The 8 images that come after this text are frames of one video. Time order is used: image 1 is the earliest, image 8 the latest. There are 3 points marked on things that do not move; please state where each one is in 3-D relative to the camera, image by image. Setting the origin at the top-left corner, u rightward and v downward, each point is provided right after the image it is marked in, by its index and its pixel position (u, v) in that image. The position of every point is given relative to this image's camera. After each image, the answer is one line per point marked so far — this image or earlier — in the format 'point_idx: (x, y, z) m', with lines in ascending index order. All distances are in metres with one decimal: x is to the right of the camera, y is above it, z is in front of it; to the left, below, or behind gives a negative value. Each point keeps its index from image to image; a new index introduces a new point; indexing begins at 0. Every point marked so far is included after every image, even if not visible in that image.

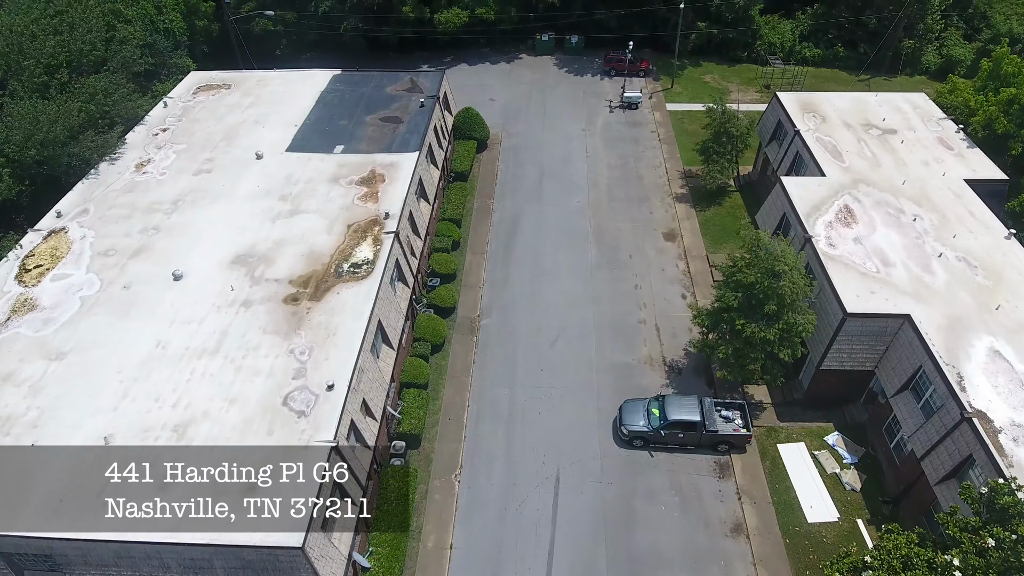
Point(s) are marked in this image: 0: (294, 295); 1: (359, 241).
0: (-8.4, -0.3, +17.8) m
1: (-6.5, +2.0, +19.7) m
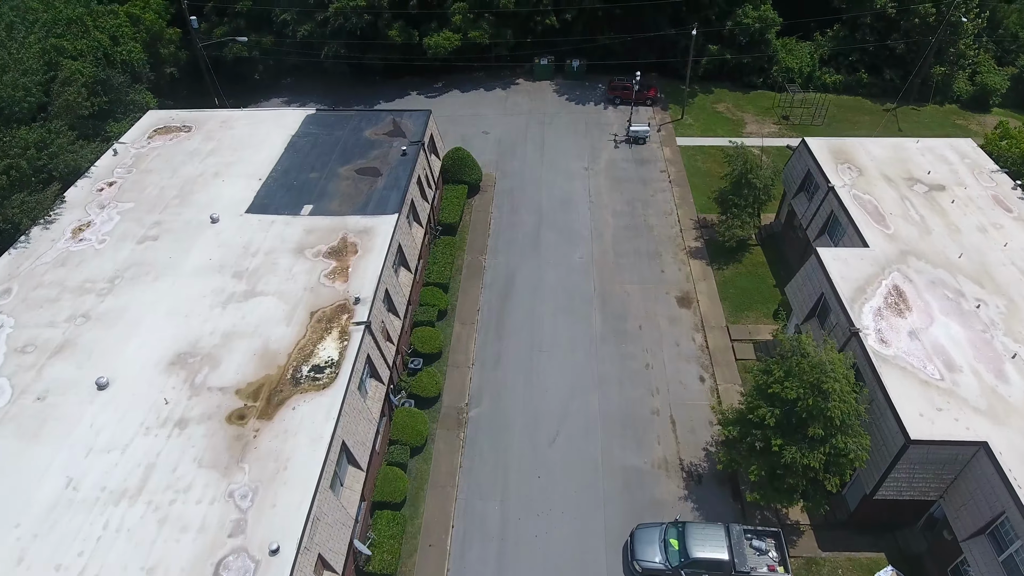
0: (-8.7, -3.9, +14.8) m
1: (-6.8, -1.6, +16.6) m
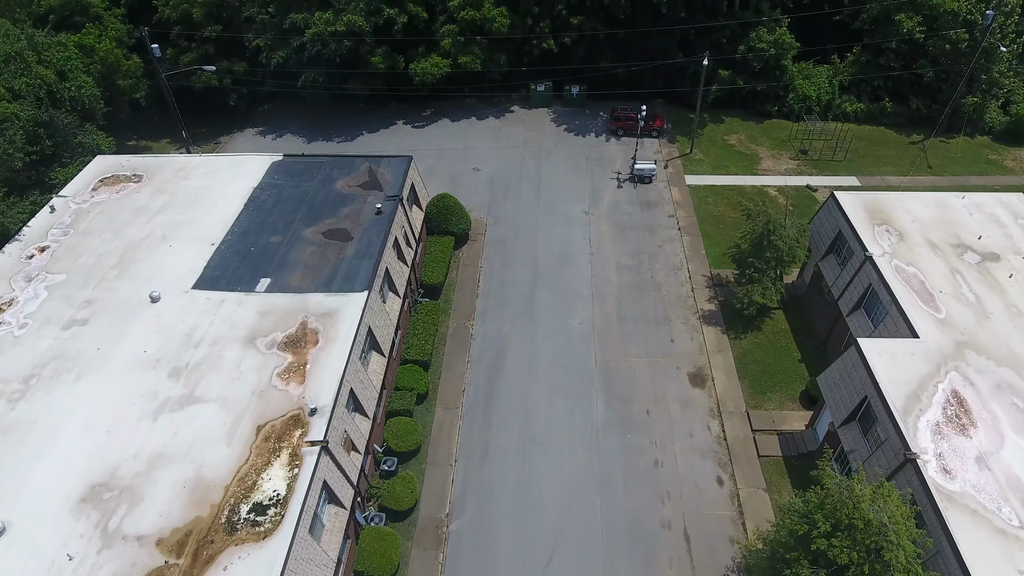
0: (-9.1, -7.3, +12.0) m
1: (-7.3, -5.1, +13.8) m
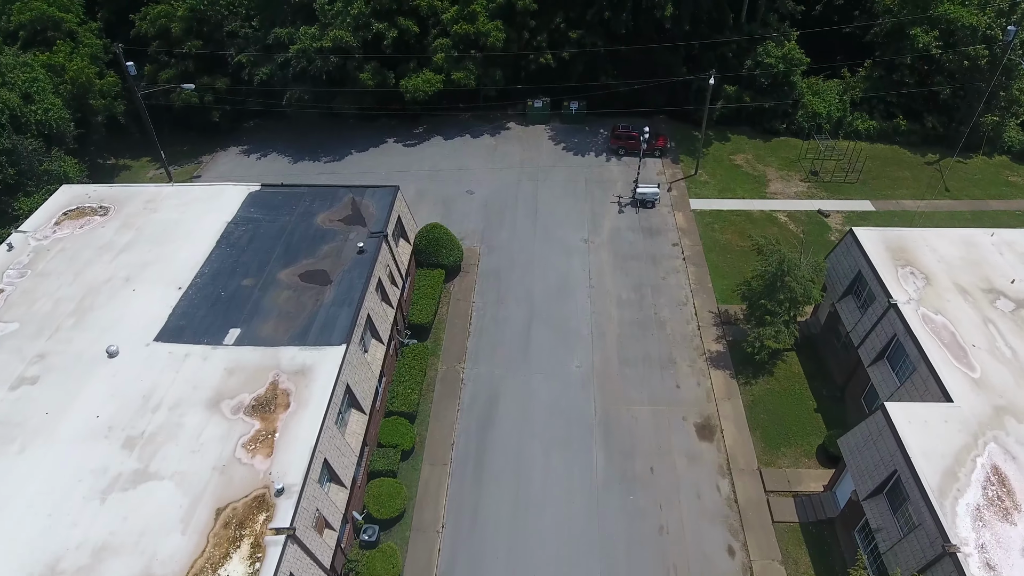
0: (-9.4, -9.2, +10.5) m
1: (-7.6, -6.9, +12.3) m
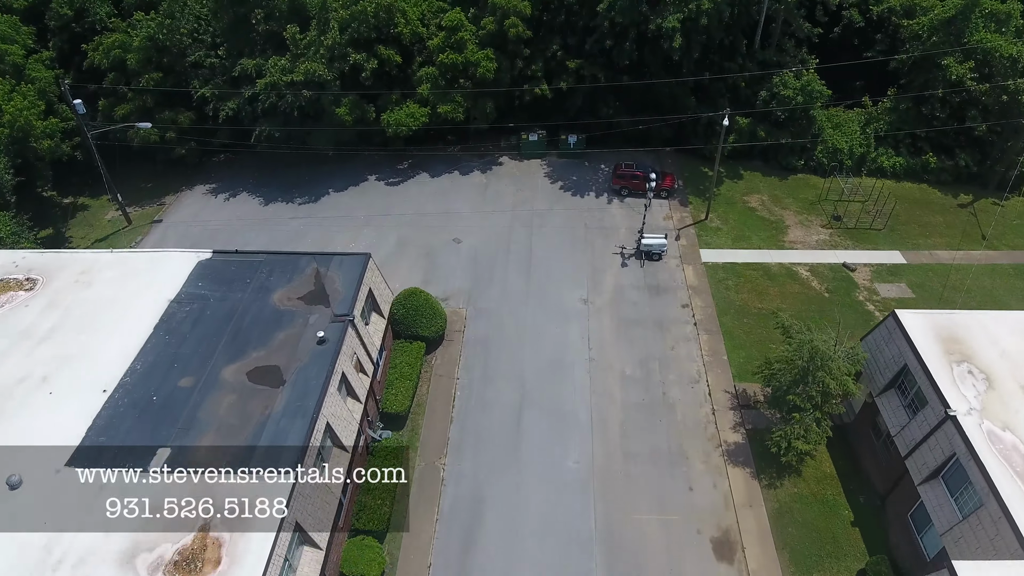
0: (-9.9, -12.6, +7.7) m
1: (-8.1, -10.3, +9.6) m
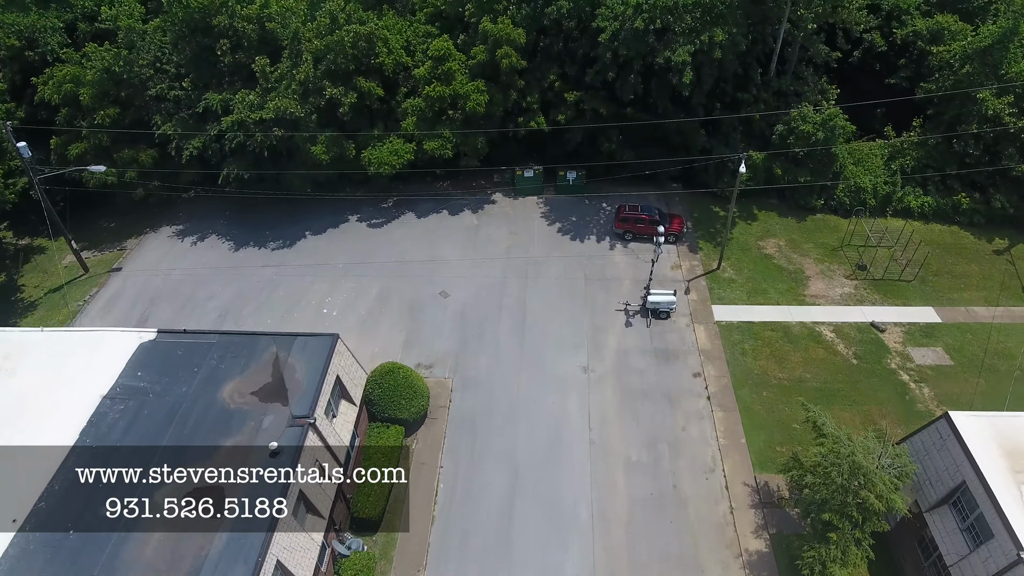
0: (-10.3, -15.7, +5.3) m
1: (-8.4, -13.4, +7.1) m
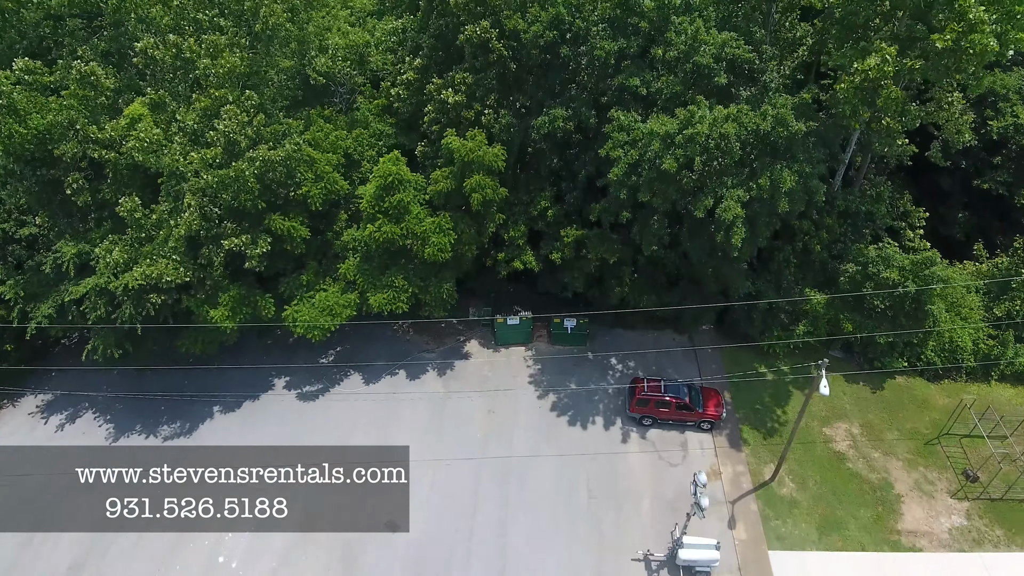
0: (-11.2, -24.4, -1.5) m
1: (-9.4, -22.0, +0.3) m
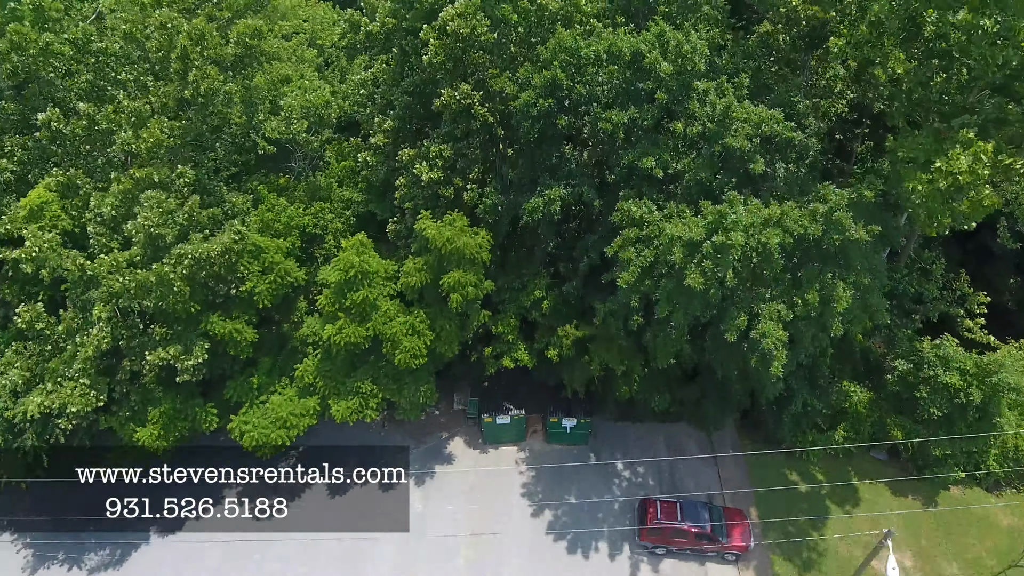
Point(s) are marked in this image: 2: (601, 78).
0: (-11.6, -28.2, -4.5) m
1: (-9.7, -25.9, -2.7) m
2: (+2.6, +6.2, +13.8) m
